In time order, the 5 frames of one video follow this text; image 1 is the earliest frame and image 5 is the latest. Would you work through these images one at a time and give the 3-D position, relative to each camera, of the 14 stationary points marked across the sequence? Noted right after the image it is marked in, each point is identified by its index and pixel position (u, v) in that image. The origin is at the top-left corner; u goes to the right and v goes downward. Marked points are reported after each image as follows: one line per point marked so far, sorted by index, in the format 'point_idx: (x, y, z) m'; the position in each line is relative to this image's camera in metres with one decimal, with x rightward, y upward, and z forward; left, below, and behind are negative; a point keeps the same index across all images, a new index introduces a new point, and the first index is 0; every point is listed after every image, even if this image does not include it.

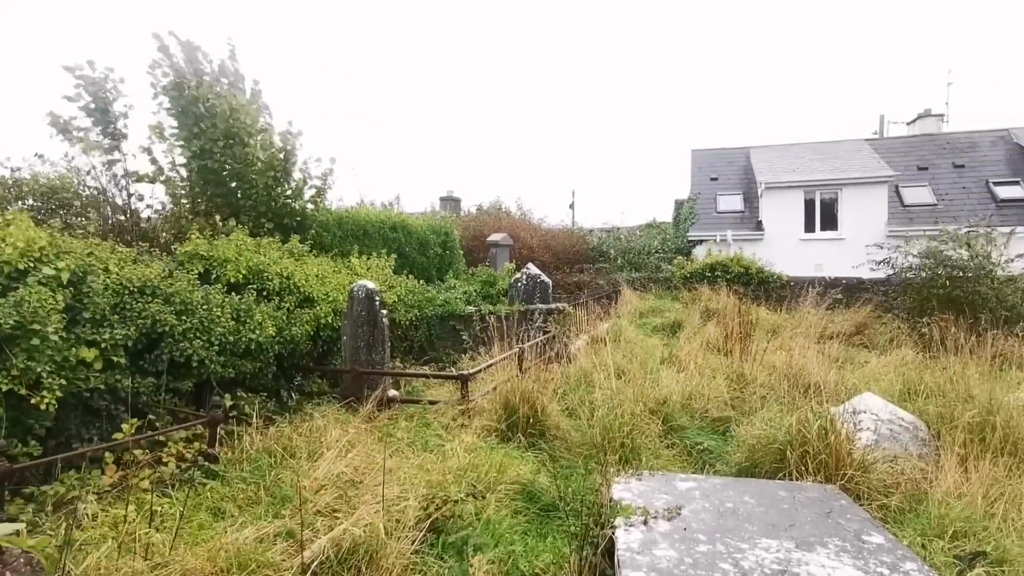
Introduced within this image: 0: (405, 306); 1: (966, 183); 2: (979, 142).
0: (-1.3, -0.2, +6.9) m
1: (+10.6, +2.5, +13.7) m
2: (+11.8, +3.7, +14.8) m
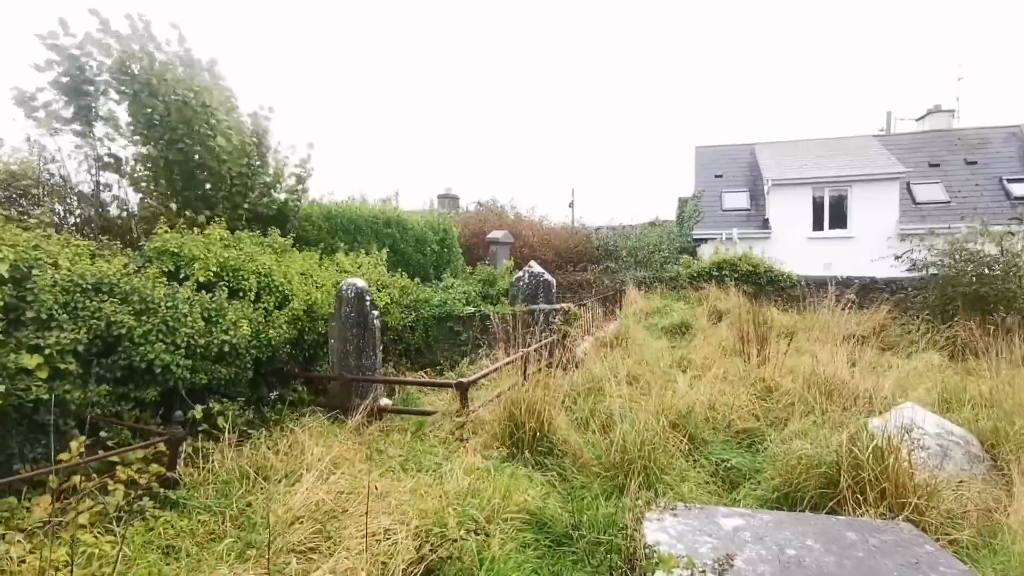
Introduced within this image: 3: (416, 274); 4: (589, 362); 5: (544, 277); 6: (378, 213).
0: (-1.2, -0.2, +6.4) m
1: (+10.6, +2.5, +13.3) m
2: (+11.8, +3.7, +14.4) m
3: (-1.4, +0.2, +8.3) m
4: (+0.7, -0.7, +5.6) m
5: (+0.4, +0.1, +7.4) m
6: (-1.8, +1.0, +7.7) m
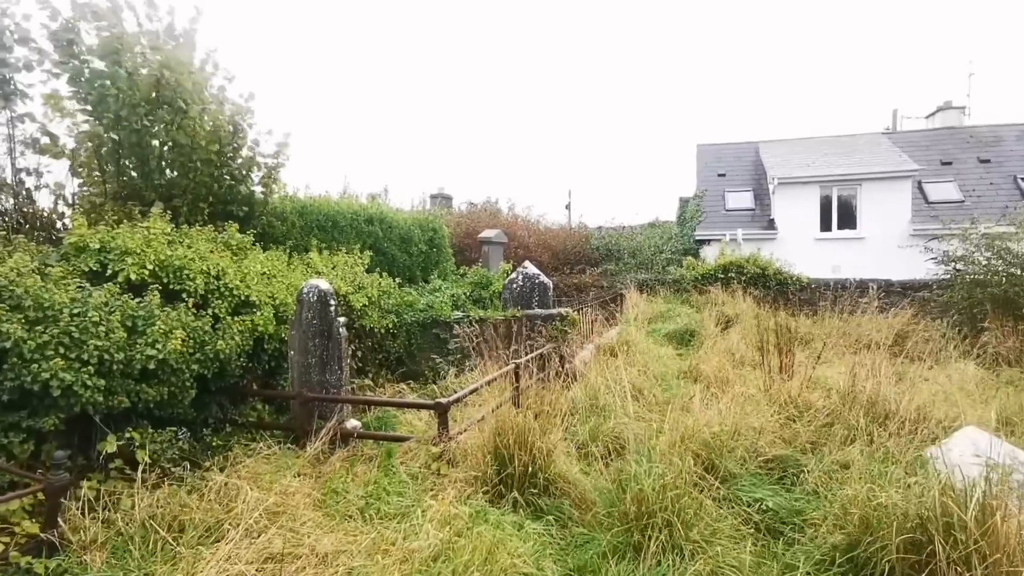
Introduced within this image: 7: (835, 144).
0: (-1.3, -0.2, +5.8) m
1: (+10.5, +2.4, +12.7) m
2: (+11.7, +3.6, +13.8) m
3: (-1.5, +0.2, +7.7) m
4: (+0.7, -0.7, +5.0) m
5: (+0.3, +0.1, +6.7) m
6: (-1.9, +1.0, +7.1) m
7: (+8.0, +3.6, +14.6) m
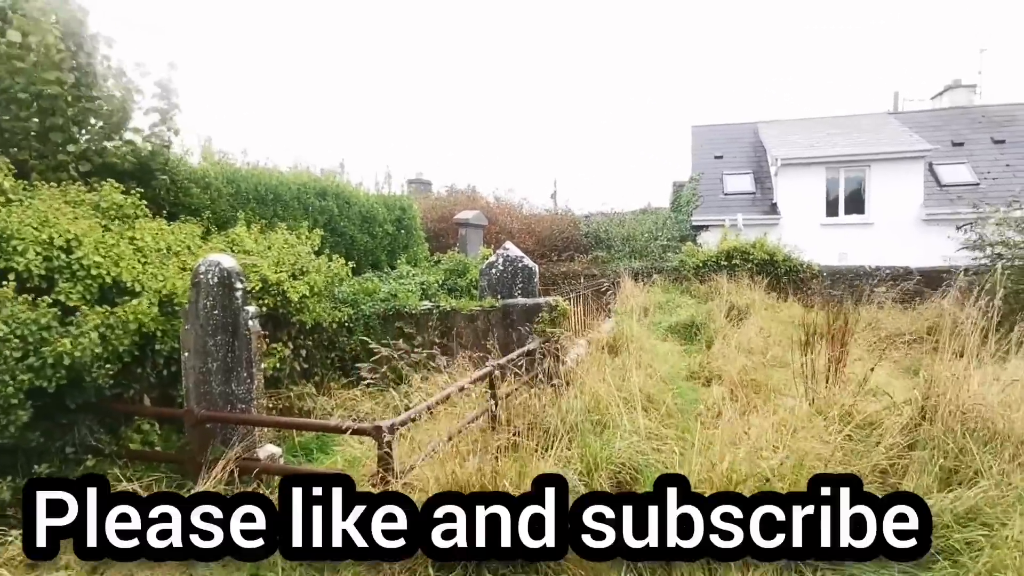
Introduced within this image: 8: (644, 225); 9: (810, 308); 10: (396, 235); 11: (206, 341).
0: (-1.5, -0.1, +4.7) m
1: (+10.2, +2.6, +11.9) m
2: (+11.3, +3.9, +13.1) m
3: (-1.7, +0.3, +6.6) m
4: (+0.5, -0.6, +3.9) m
5: (+0.1, +0.2, +5.7) m
6: (-2.1, +1.1, +6.0) m
7: (+7.6, +3.8, +13.7) m
8: (+2.7, +1.3, +11.6) m
9: (+3.7, -0.2, +7.2) m
10: (-1.4, +0.7, +7.3) m
11: (-1.5, -0.3, +2.9) m
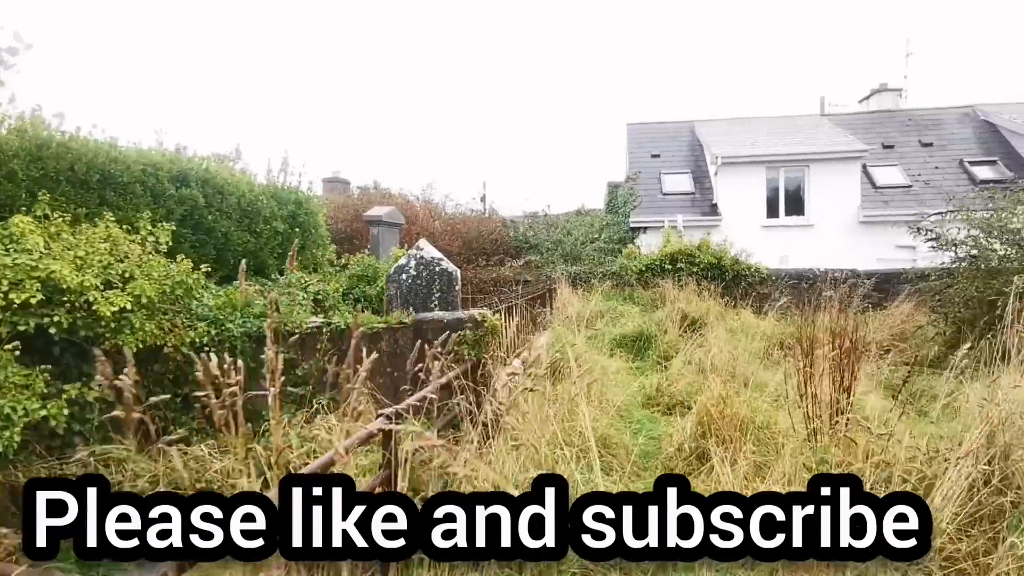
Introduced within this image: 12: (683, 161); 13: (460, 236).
0: (-2.0, -0.2, +3.4) m
1: (+8.7, +2.6, +11.9) m
2: (+9.7, +3.8, +13.2) m
3: (-2.4, +0.2, +5.3) m
4: (+0.1, -0.7, +2.9) m
5: (-0.5, +0.2, +4.5) m
6: (-2.7, +1.0, +4.6) m
7: (+6.0, +3.7, +13.4) m
8: (+1.3, +1.2, +10.7) m
9: (+2.9, -0.3, +6.5) m
10: (-2.3, +0.6, +6.0) m
11: (-1.8, -0.3, +1.5) m
12: (+3.8, +2.8, +13.1) m
13: (-0.9, +0.9, +9.8) m
